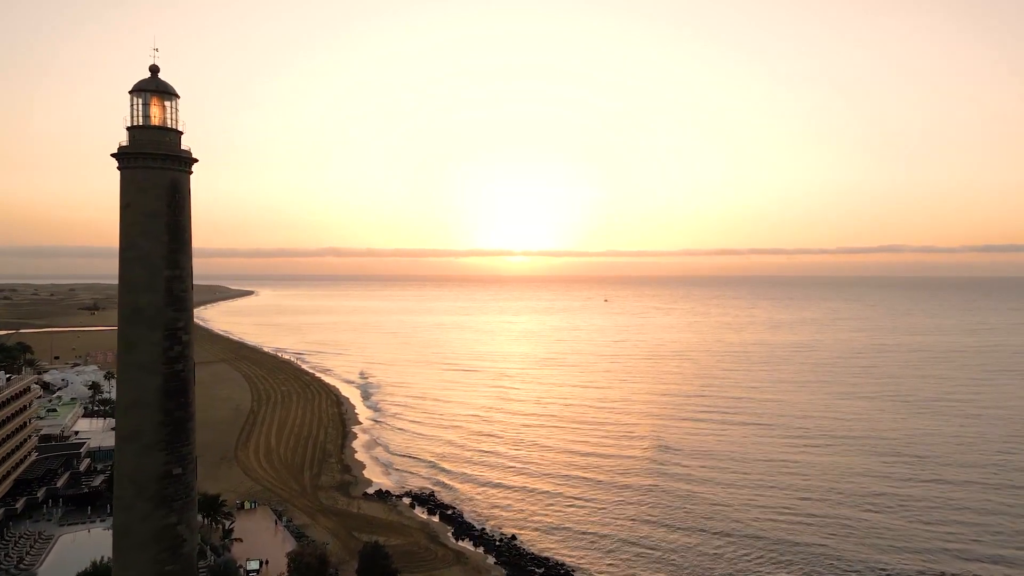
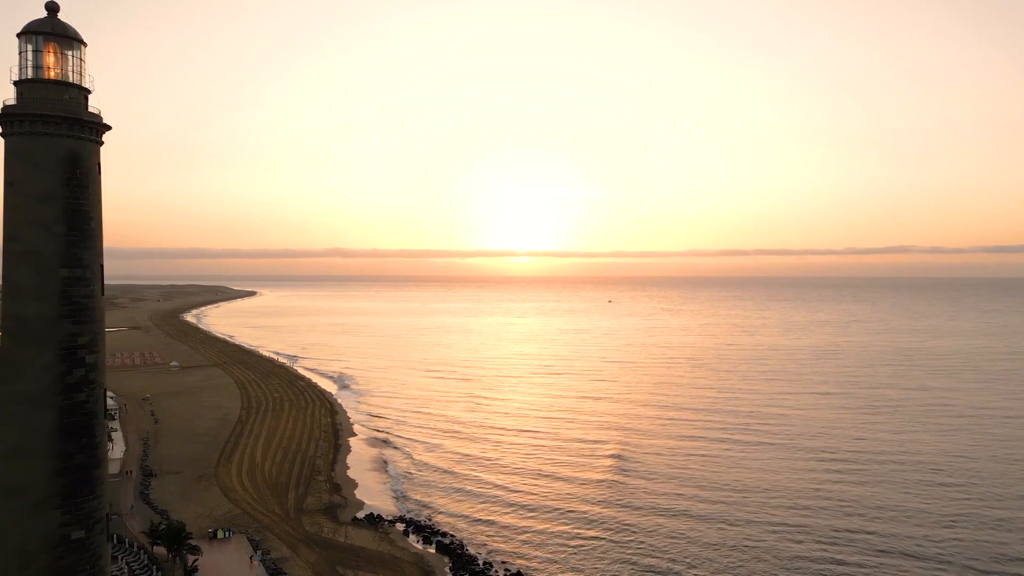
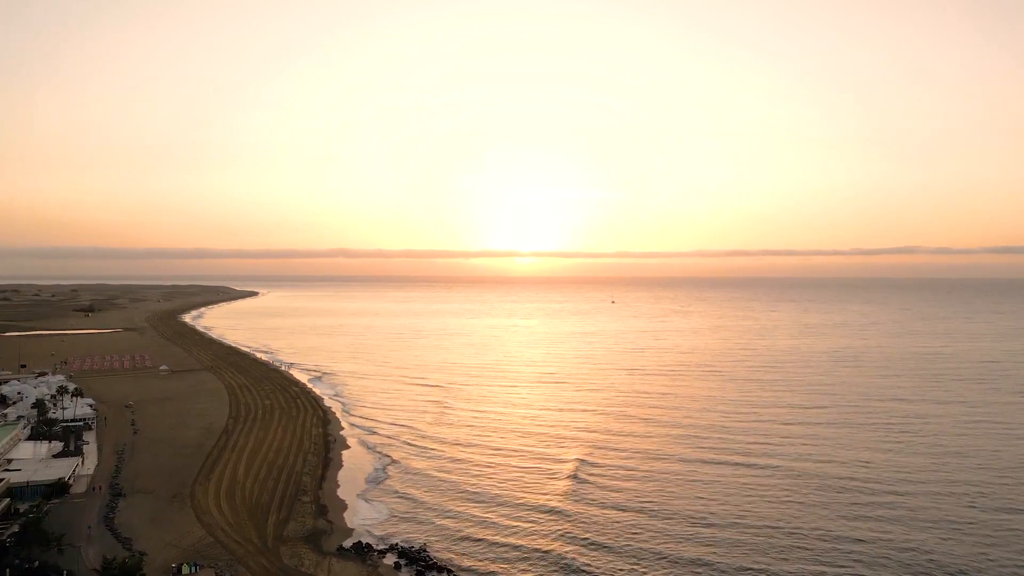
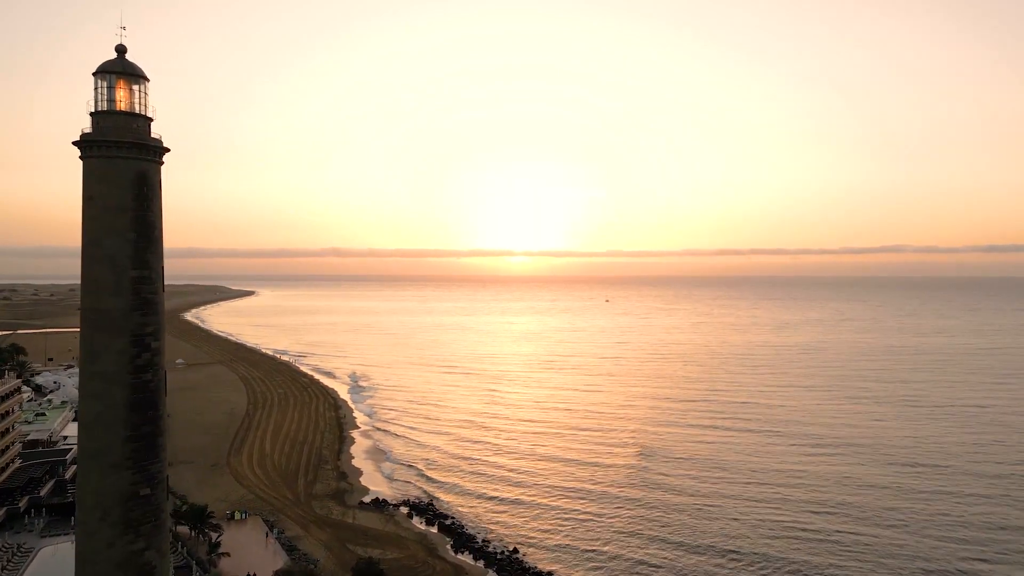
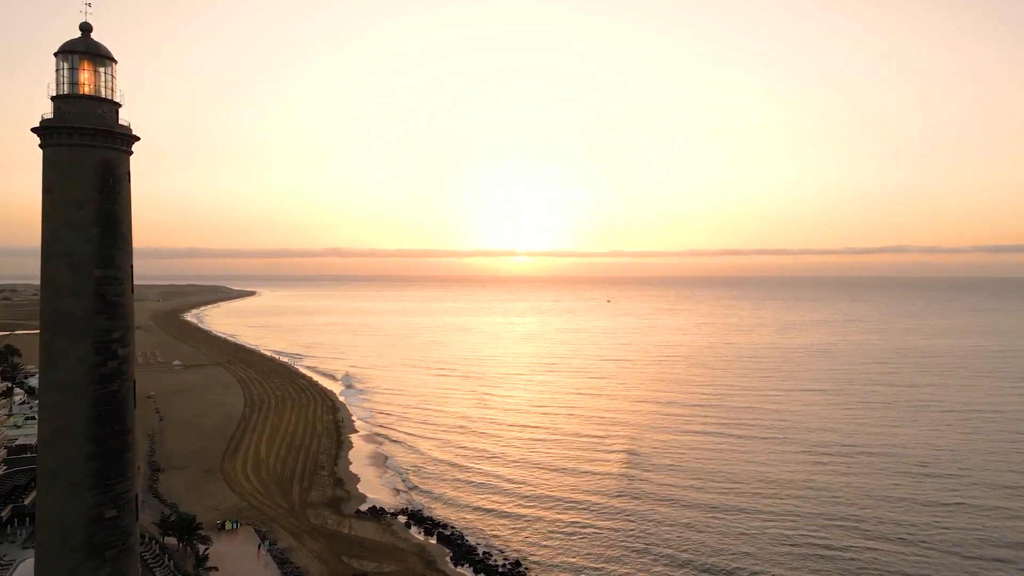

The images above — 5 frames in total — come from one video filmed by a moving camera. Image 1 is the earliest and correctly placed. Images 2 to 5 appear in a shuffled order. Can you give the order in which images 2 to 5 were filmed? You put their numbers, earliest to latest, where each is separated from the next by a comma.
4, 5, 2, 3
